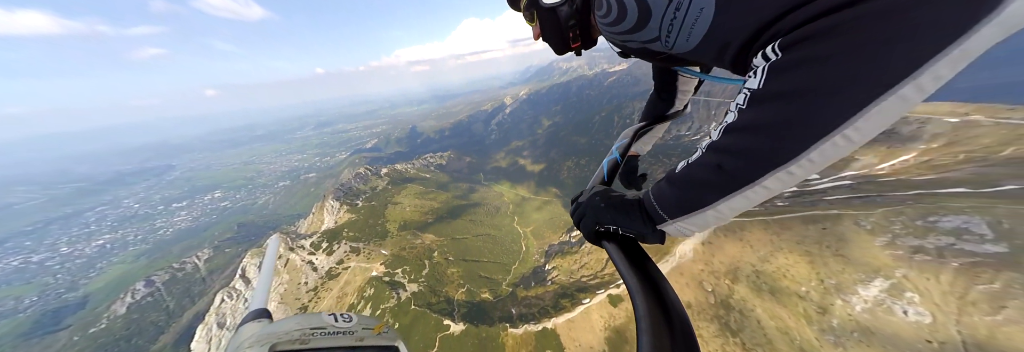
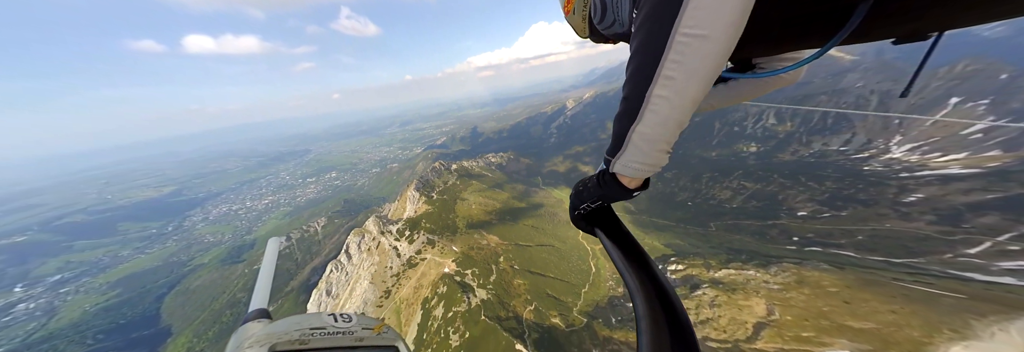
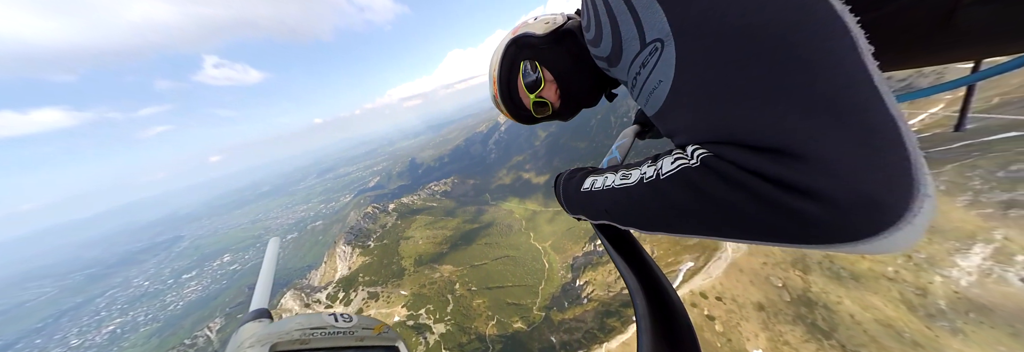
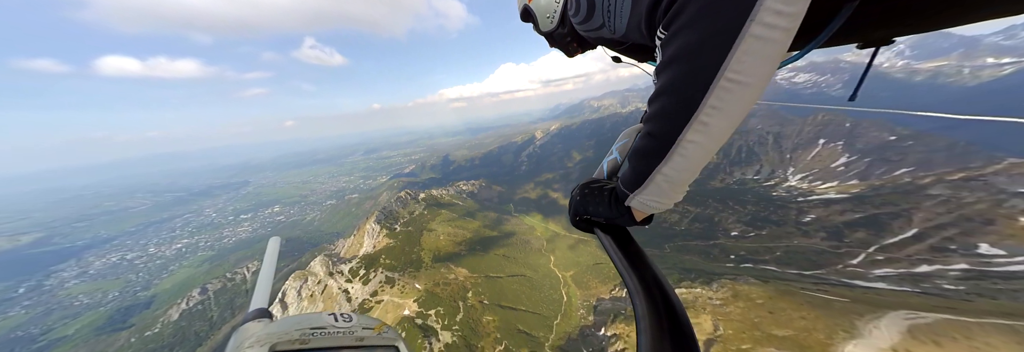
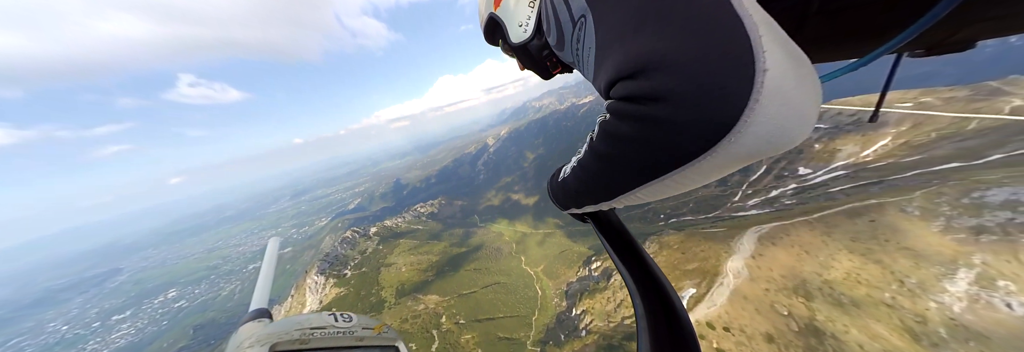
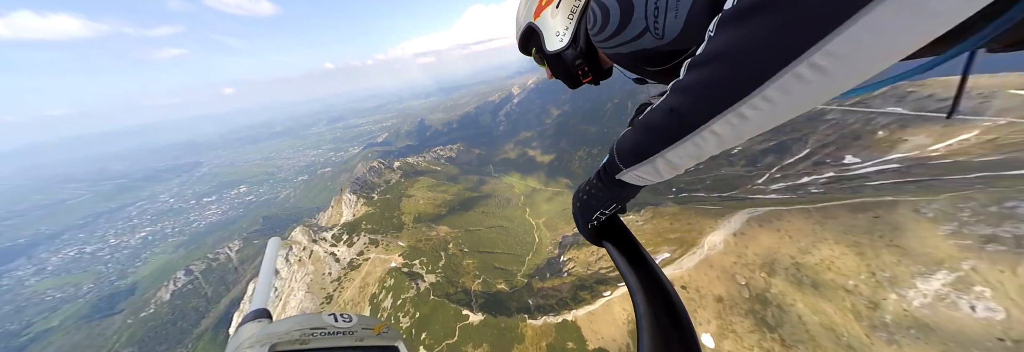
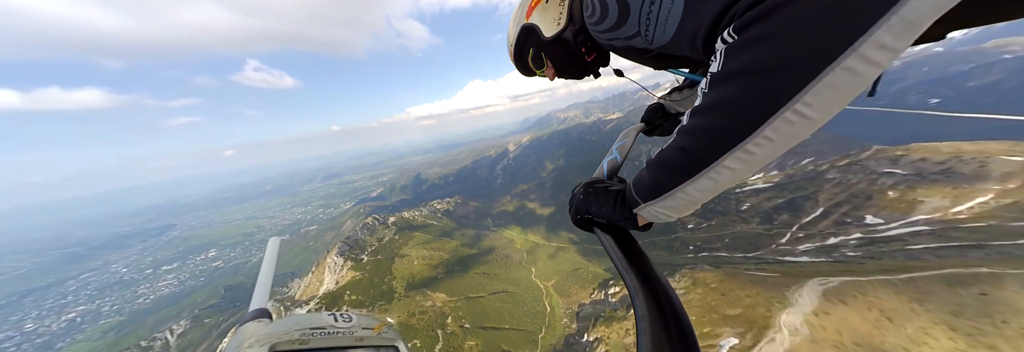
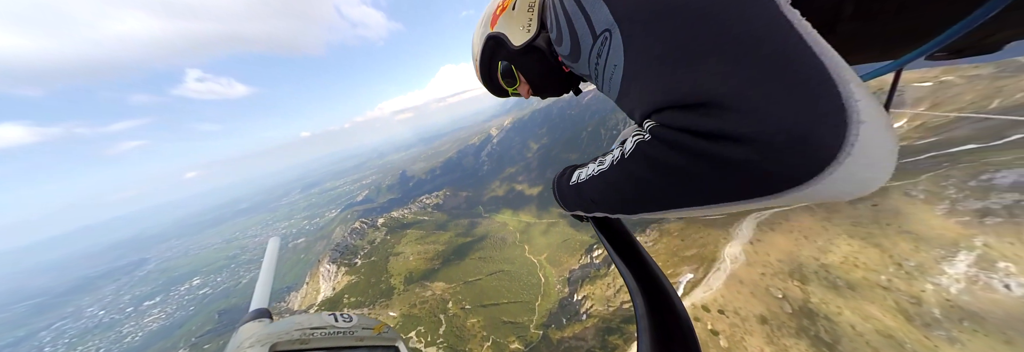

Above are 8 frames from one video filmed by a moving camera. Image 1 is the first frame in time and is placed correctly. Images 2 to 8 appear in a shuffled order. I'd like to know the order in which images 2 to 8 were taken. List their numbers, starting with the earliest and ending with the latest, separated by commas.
6, 3, 8, 5, 7, 4, 2
